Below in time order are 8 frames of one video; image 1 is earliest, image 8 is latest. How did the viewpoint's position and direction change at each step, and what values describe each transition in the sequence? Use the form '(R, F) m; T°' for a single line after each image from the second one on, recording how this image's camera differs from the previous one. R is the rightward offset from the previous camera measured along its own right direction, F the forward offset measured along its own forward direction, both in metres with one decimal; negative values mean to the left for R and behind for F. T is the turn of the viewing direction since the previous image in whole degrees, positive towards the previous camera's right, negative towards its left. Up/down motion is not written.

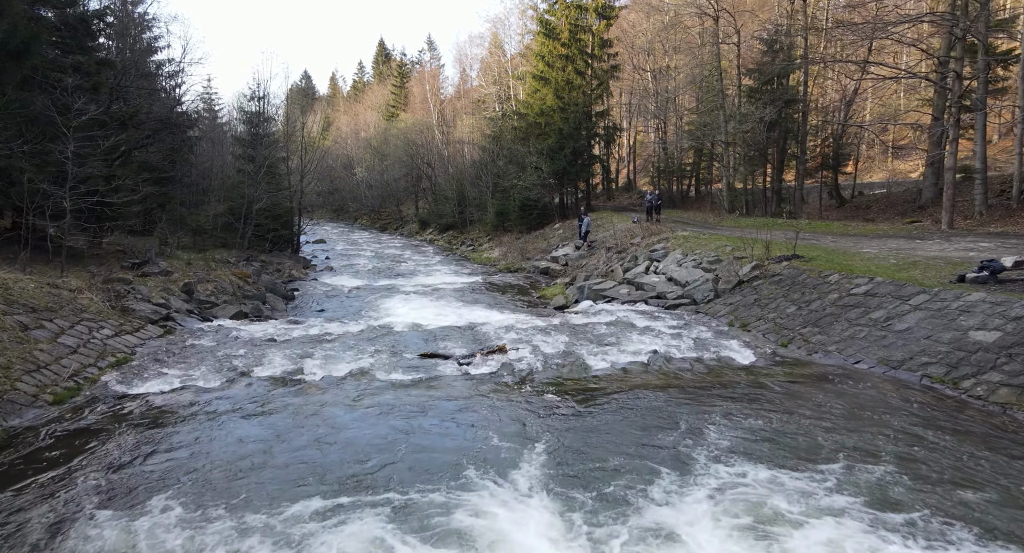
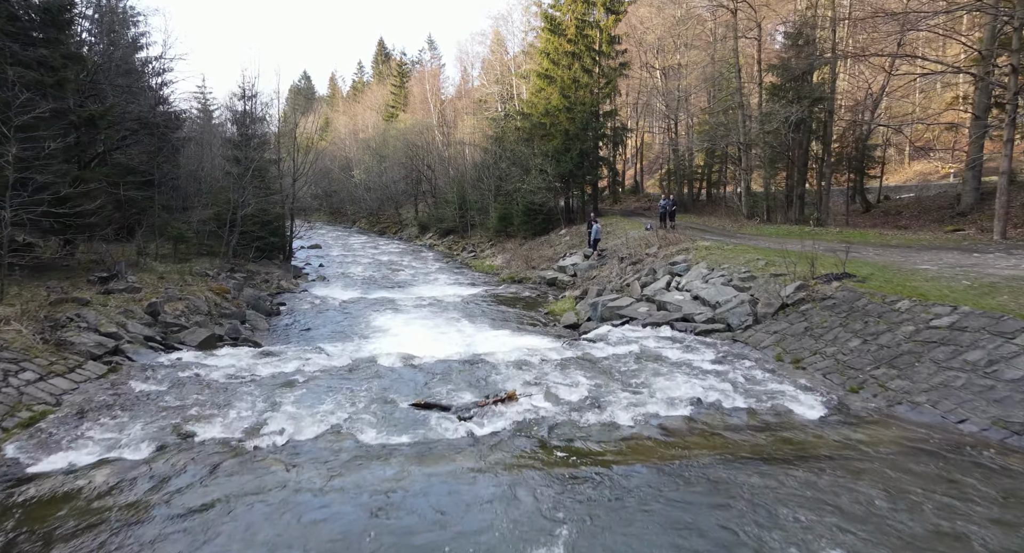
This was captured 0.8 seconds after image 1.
(-0.1, +1.9) m; 0°
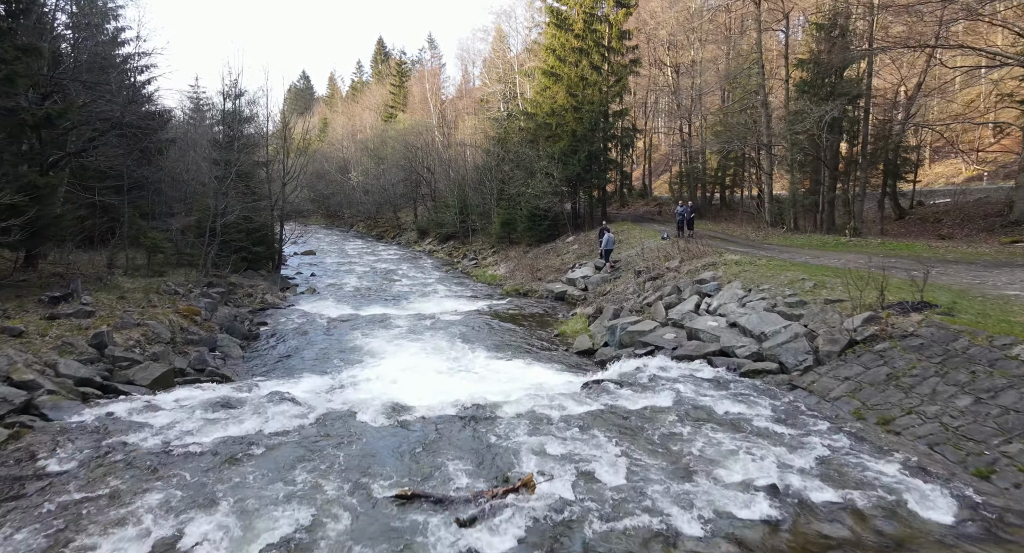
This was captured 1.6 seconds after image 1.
(-0.1, +2.2) m; 0°
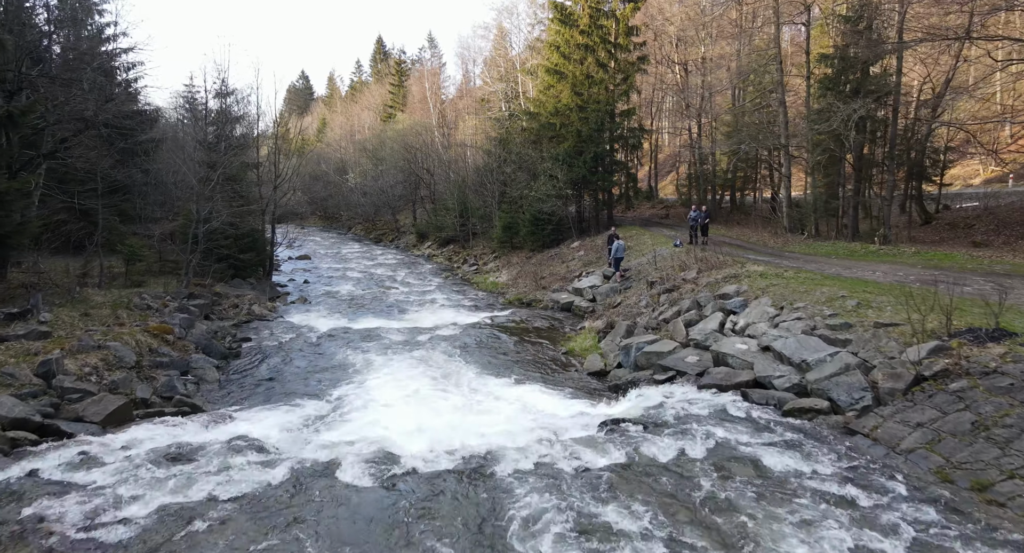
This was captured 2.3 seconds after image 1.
(-0.1, +1.5) m; 0°
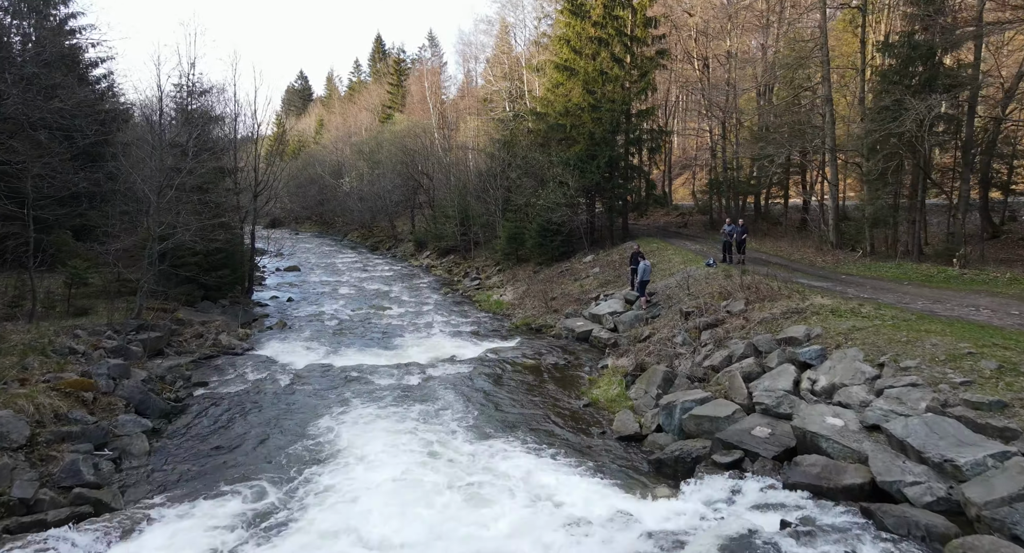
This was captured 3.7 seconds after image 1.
(-0.2, +3.2) m; 0°
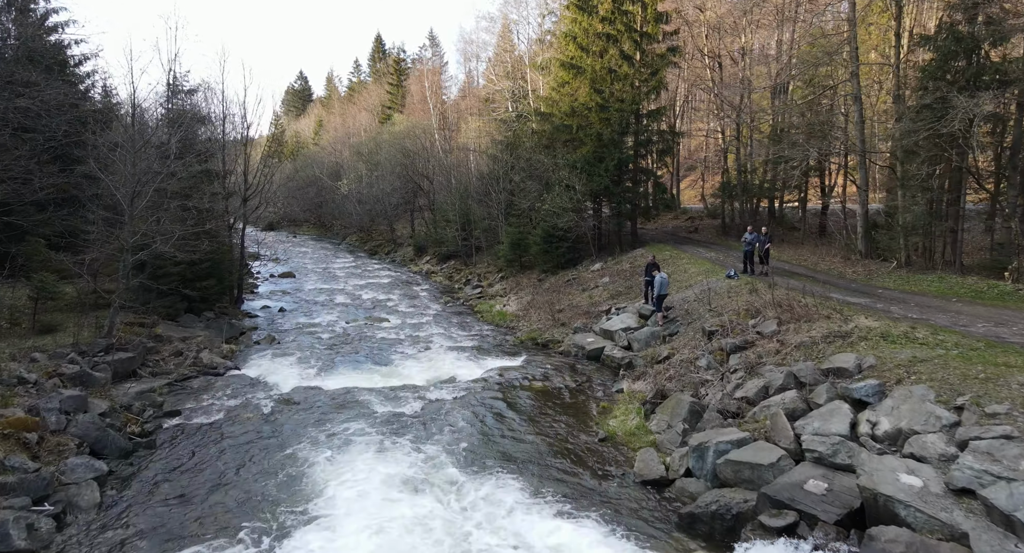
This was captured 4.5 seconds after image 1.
(-0.1, +1.6) m; 0°
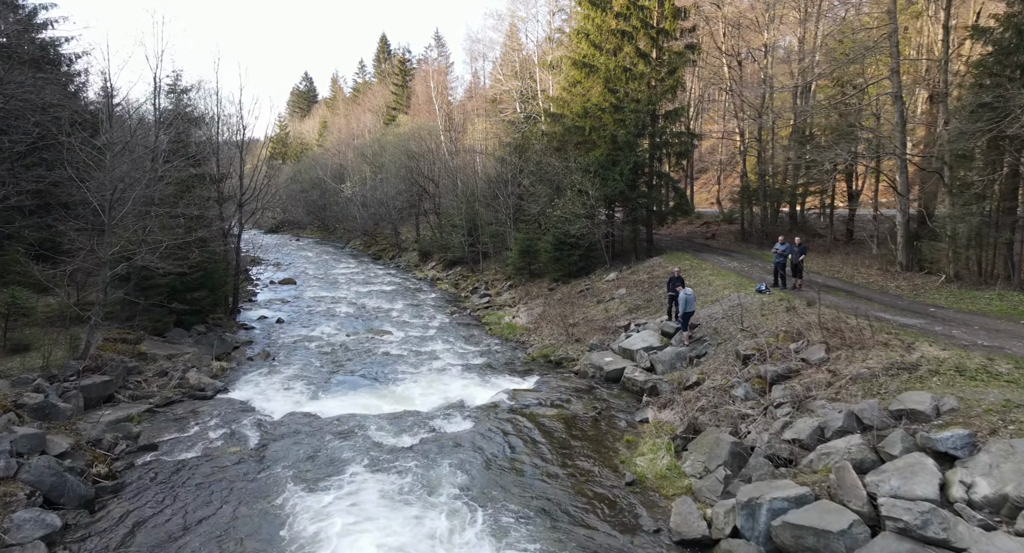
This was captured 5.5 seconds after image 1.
(-0.2, +1.5) m; 0°
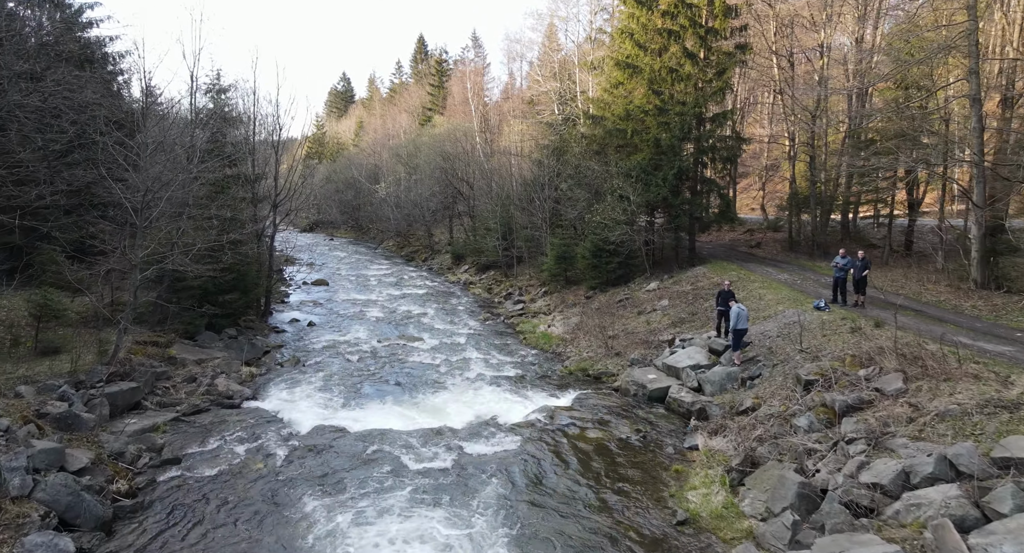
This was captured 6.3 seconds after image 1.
(-0.2, +0.9) m; -3°
